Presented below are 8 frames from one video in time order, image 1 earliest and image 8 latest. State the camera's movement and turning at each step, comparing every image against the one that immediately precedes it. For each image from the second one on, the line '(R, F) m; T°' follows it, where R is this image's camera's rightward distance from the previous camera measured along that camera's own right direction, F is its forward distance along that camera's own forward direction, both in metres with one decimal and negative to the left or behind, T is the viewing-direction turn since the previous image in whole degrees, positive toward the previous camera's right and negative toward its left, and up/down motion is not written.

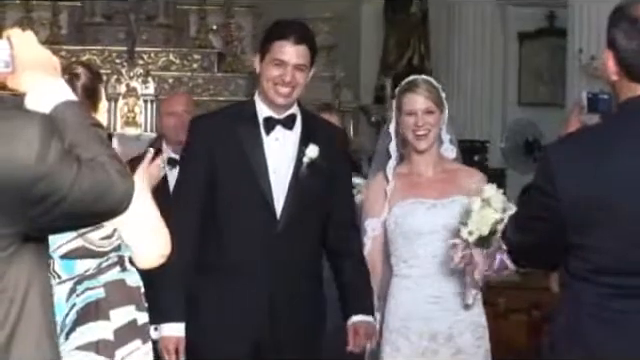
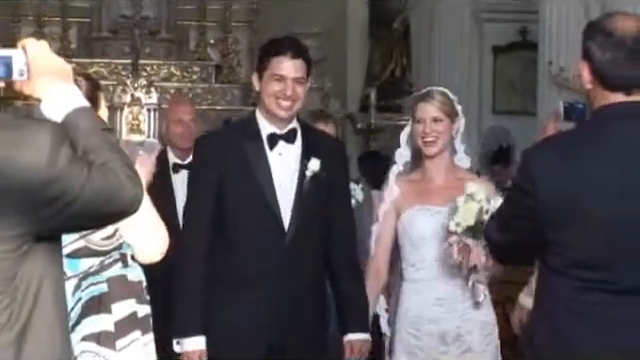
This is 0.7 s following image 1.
(+0.1, -0.3) m; -1°
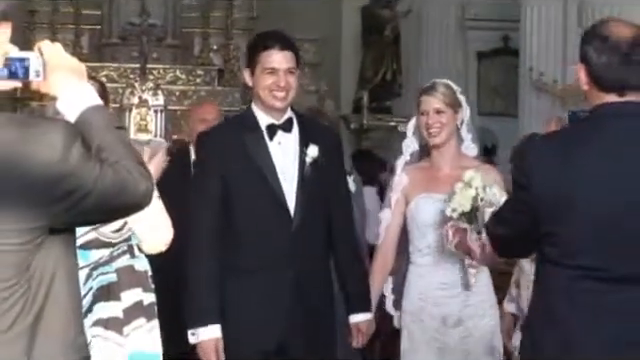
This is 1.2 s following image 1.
(0.0, -0.3) m; 0°
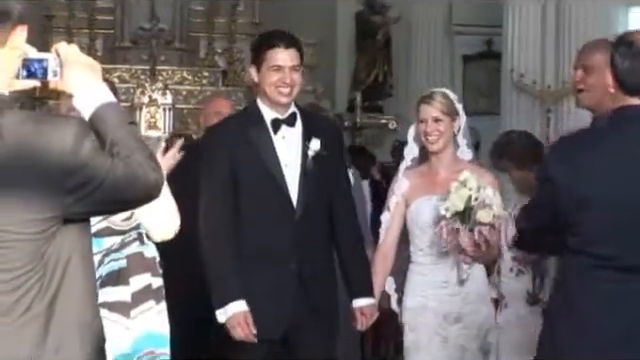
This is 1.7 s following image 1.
(0.0, -0.3) m; 0°
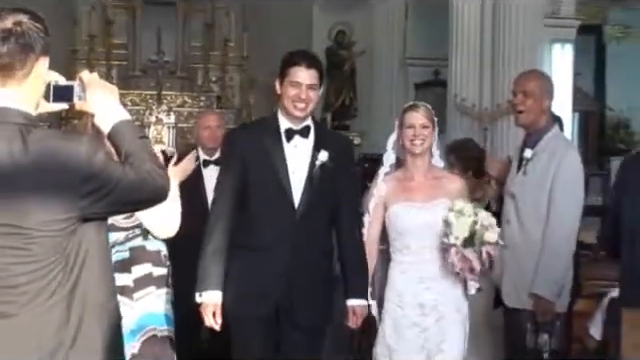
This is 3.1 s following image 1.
(+0.1, -0.9) m; -1°
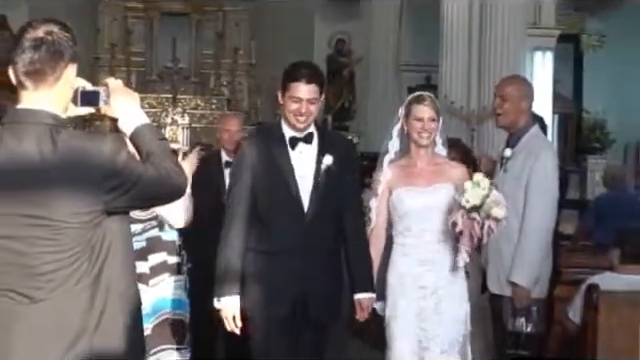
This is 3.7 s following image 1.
(0.0, -0.5) m; 0°
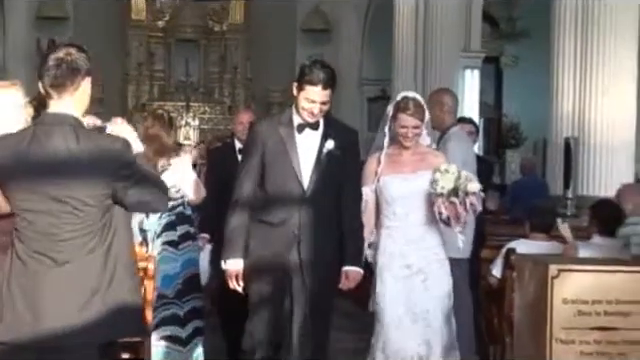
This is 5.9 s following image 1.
(+0.2, -1.8) m; -1°
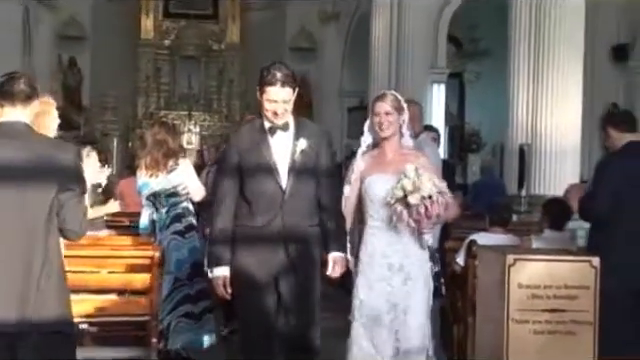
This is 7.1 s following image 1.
(0.0, -1.1) m; 0°
